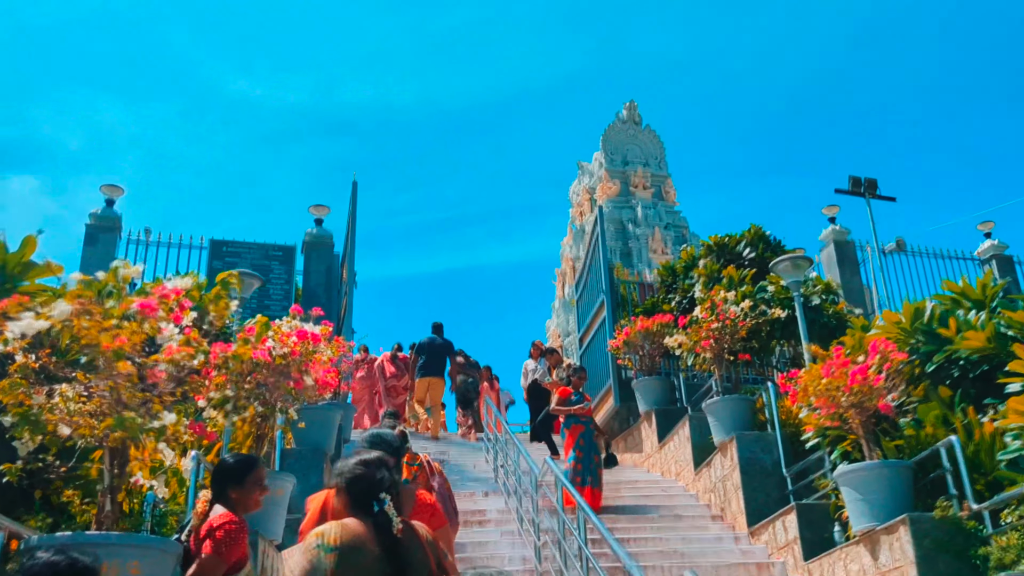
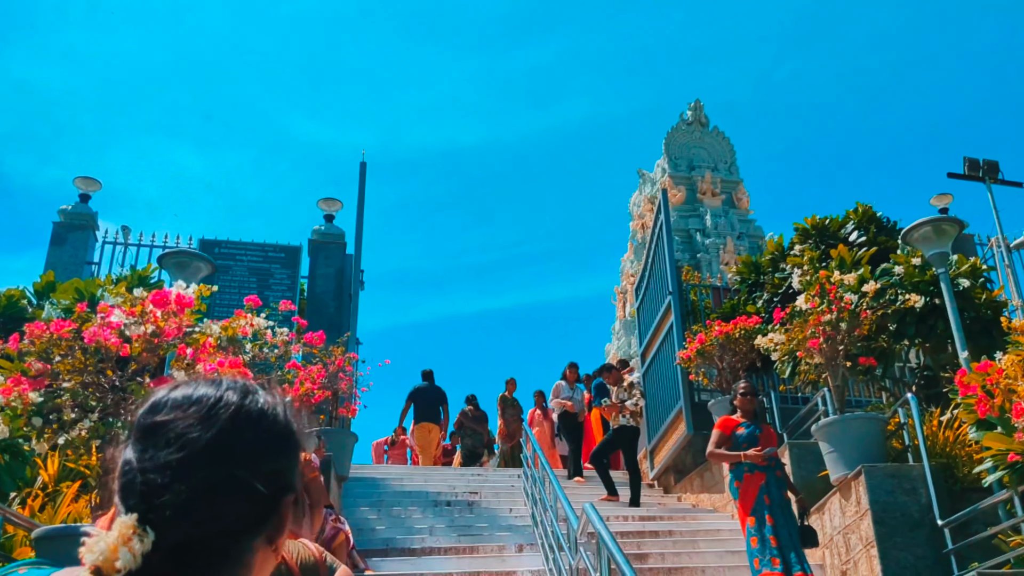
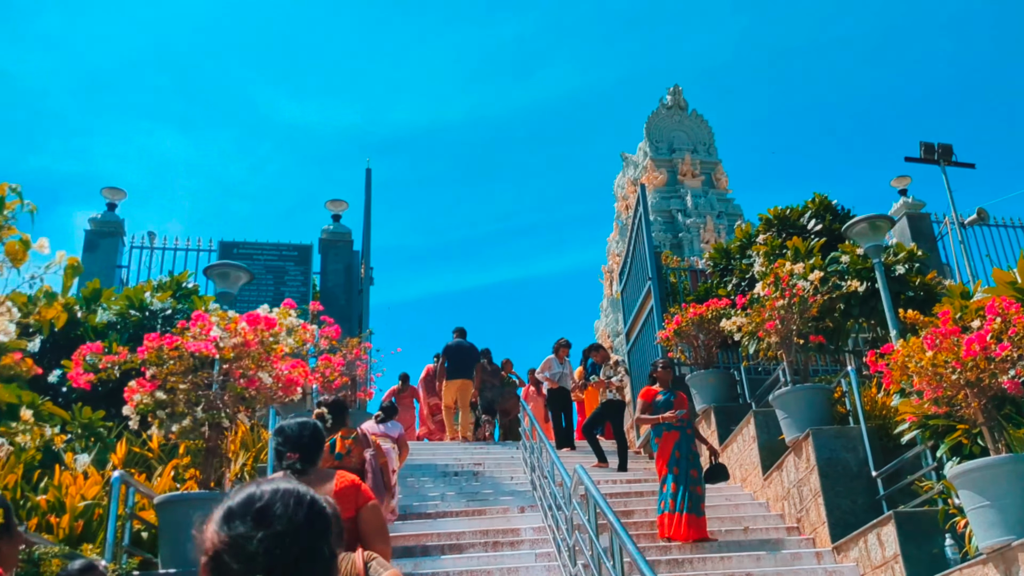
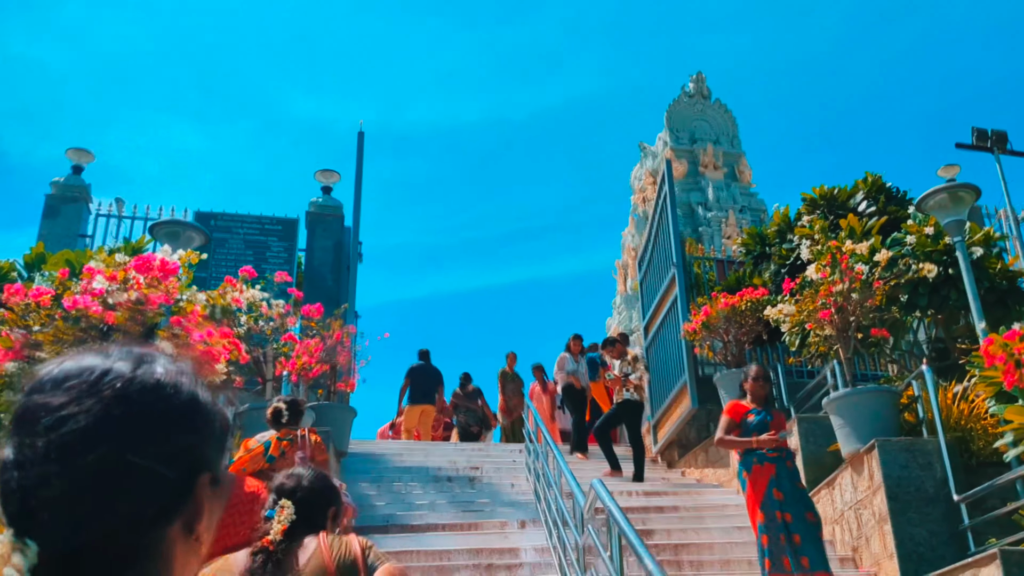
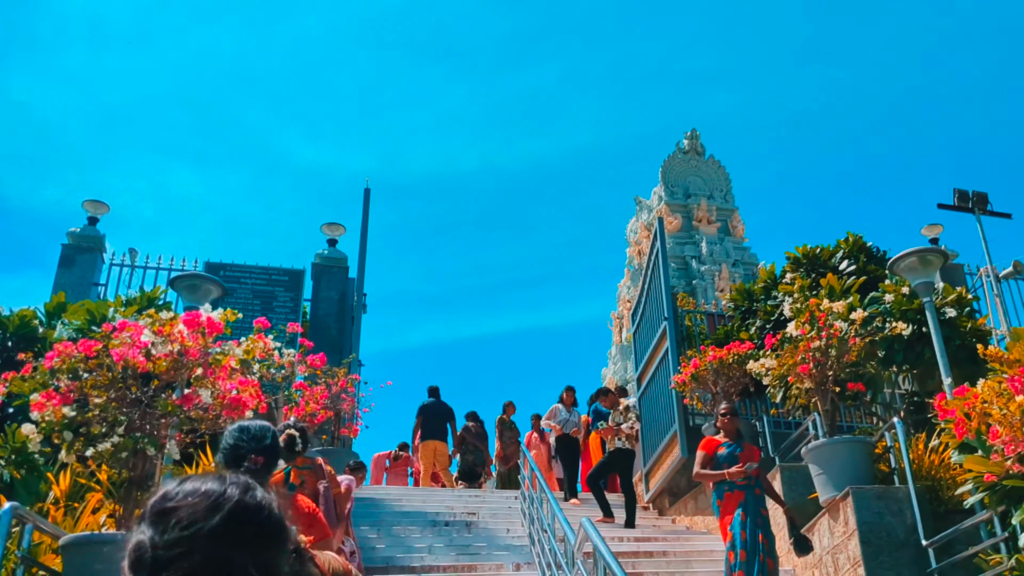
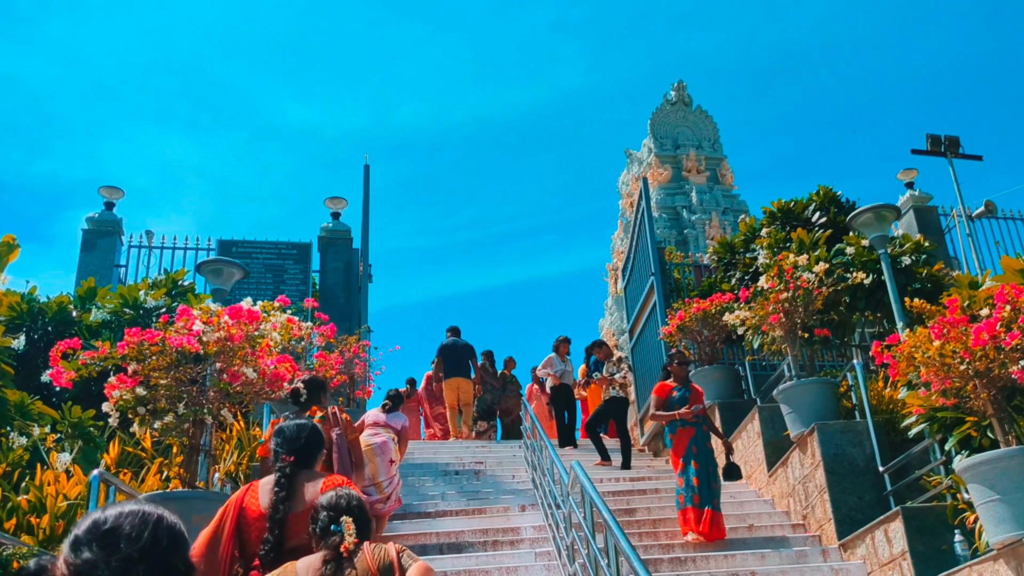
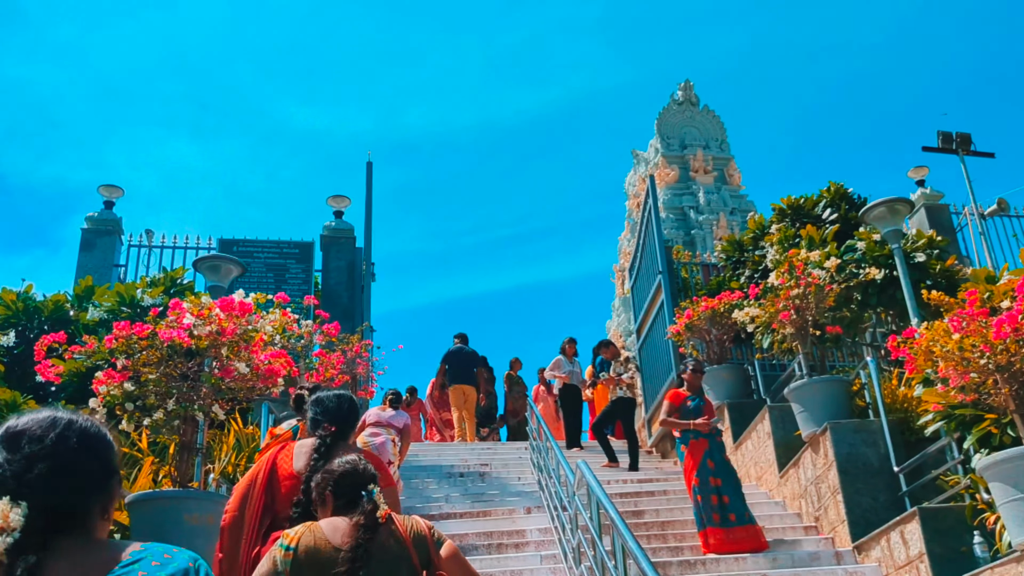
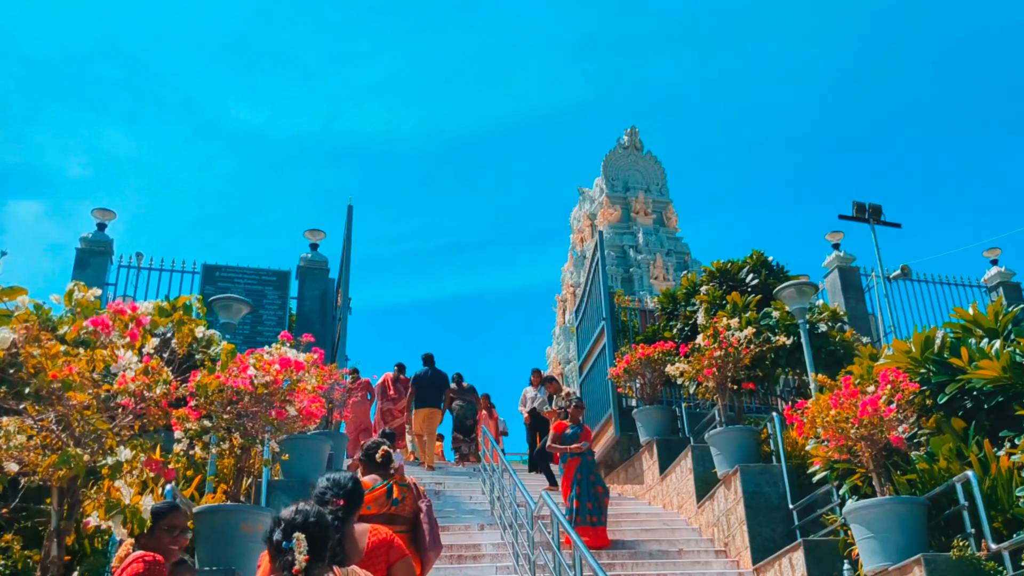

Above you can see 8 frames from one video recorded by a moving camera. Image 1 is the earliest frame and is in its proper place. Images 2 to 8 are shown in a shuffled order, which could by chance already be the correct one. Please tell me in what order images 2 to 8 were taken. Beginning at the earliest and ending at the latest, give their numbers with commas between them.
8, 3, 6, 7, 5, 2, 4
